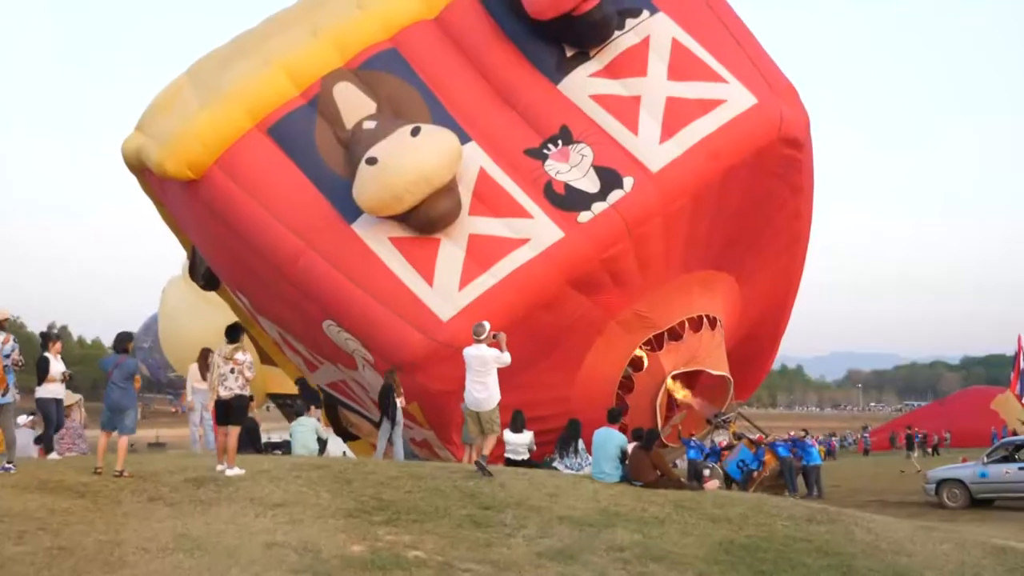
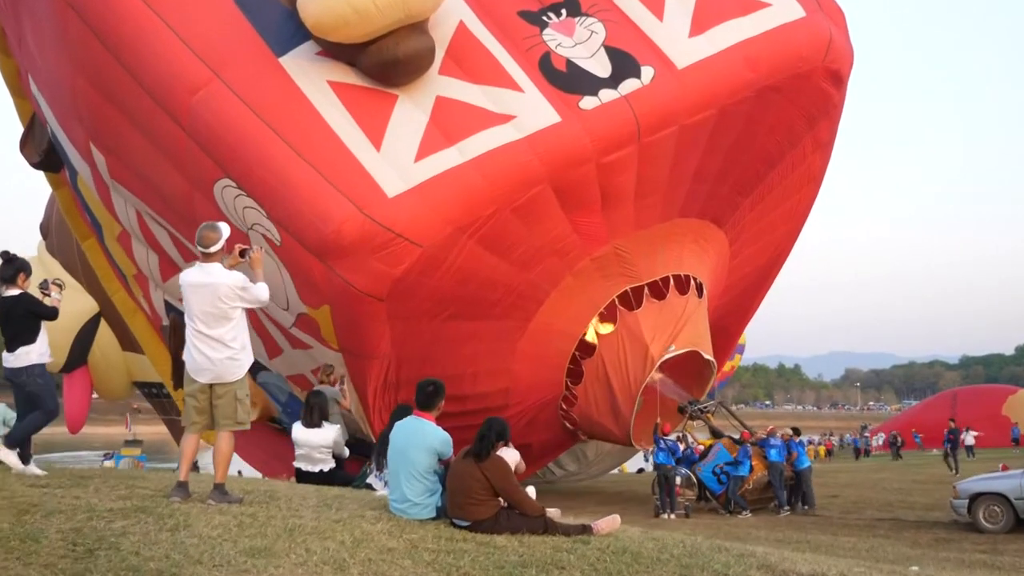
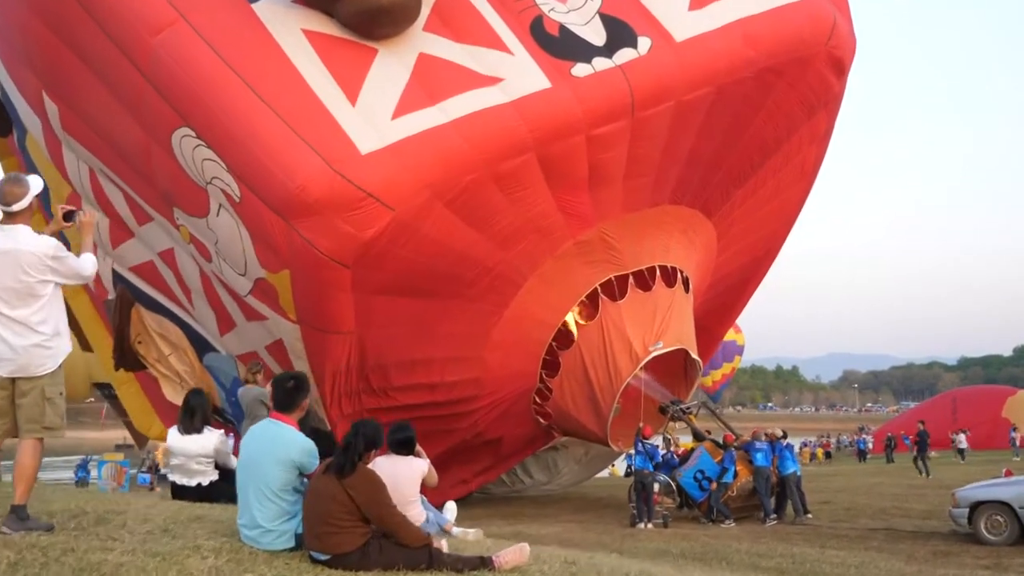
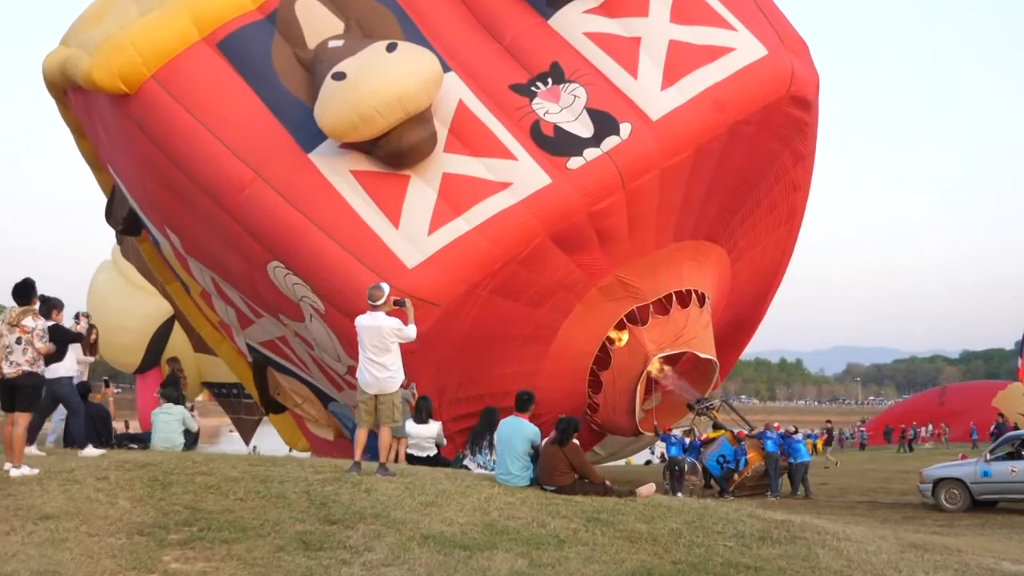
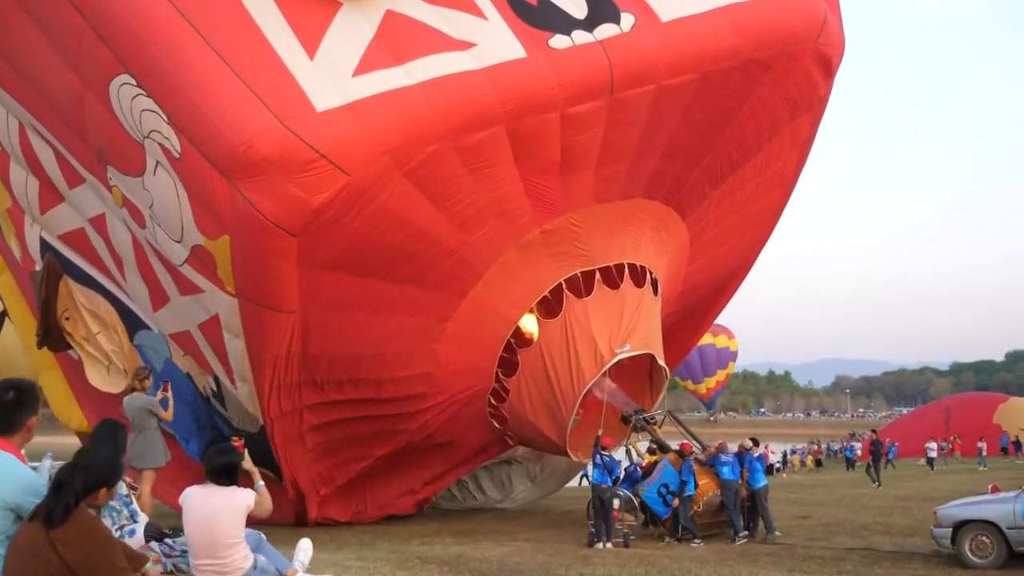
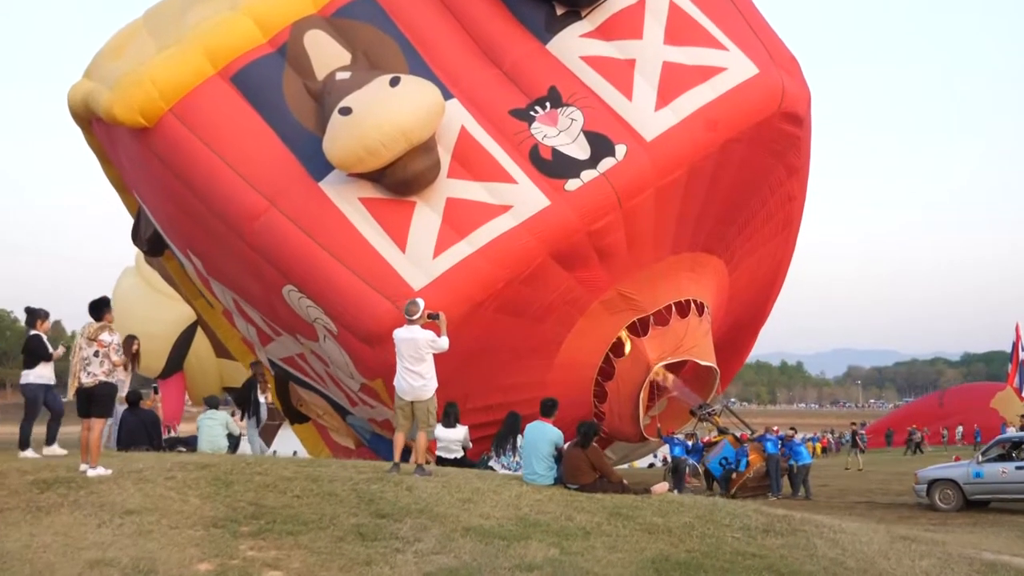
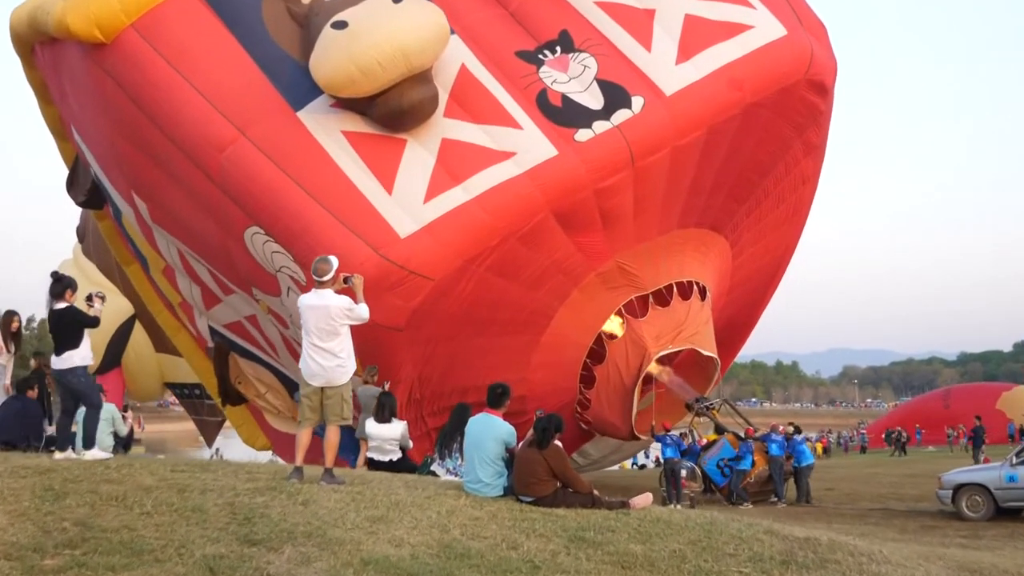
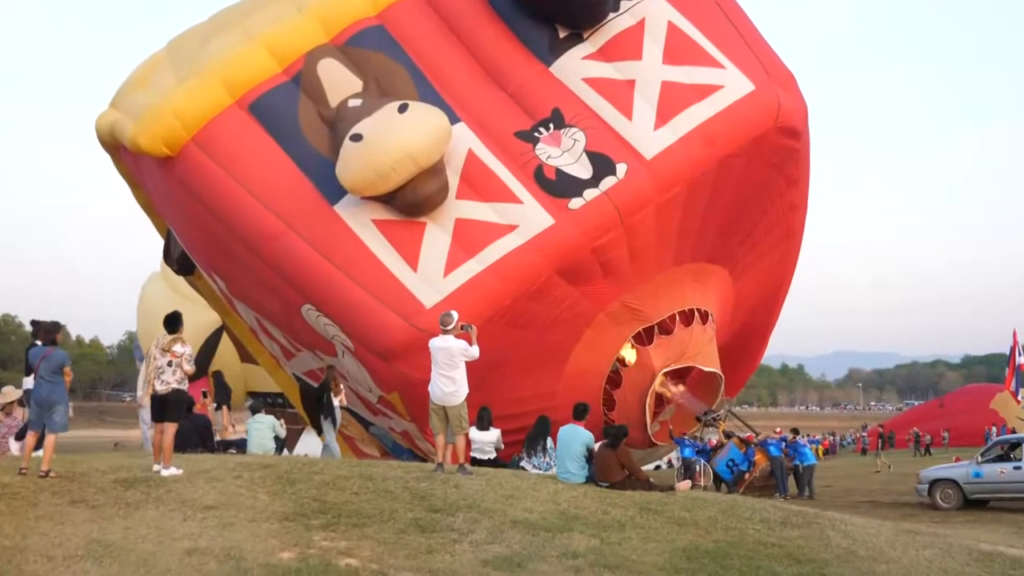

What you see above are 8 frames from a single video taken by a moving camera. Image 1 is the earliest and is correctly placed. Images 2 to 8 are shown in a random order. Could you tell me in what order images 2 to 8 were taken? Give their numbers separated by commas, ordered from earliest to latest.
8, 6, 4, 7, 2, 3, 5
